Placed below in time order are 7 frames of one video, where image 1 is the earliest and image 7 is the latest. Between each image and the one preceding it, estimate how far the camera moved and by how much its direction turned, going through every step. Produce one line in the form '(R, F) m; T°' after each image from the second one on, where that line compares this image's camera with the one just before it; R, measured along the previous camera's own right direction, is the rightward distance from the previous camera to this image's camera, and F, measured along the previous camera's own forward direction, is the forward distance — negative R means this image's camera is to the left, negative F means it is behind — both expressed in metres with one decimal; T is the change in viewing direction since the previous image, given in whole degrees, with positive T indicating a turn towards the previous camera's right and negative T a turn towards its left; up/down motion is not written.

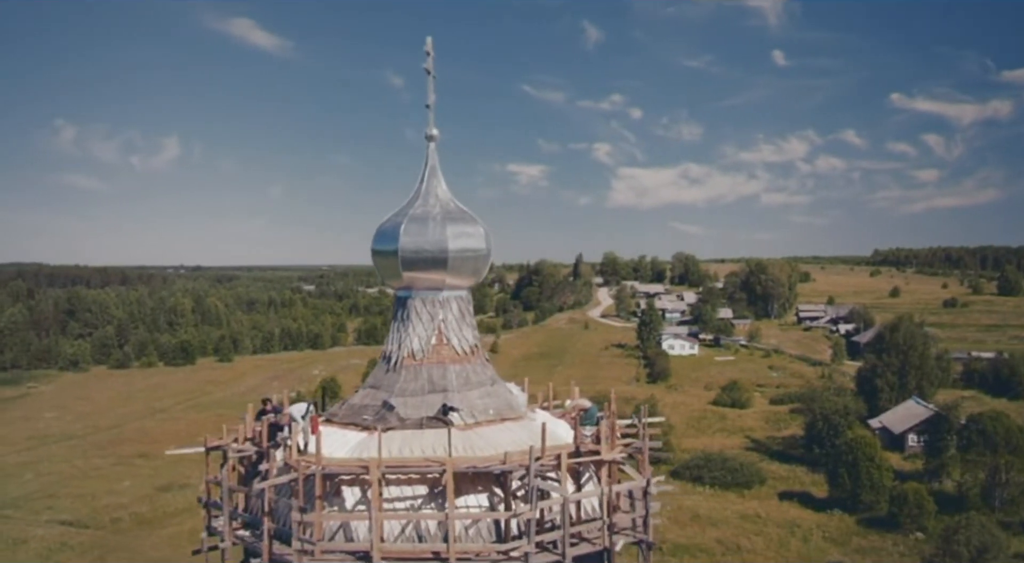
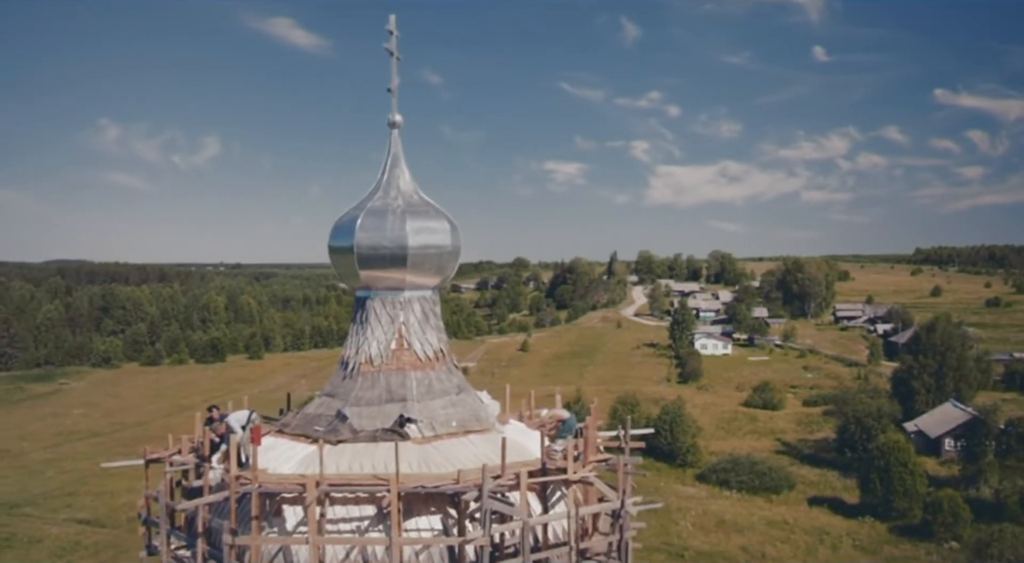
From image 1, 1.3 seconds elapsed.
(+0.5, +0.6) m; -2°
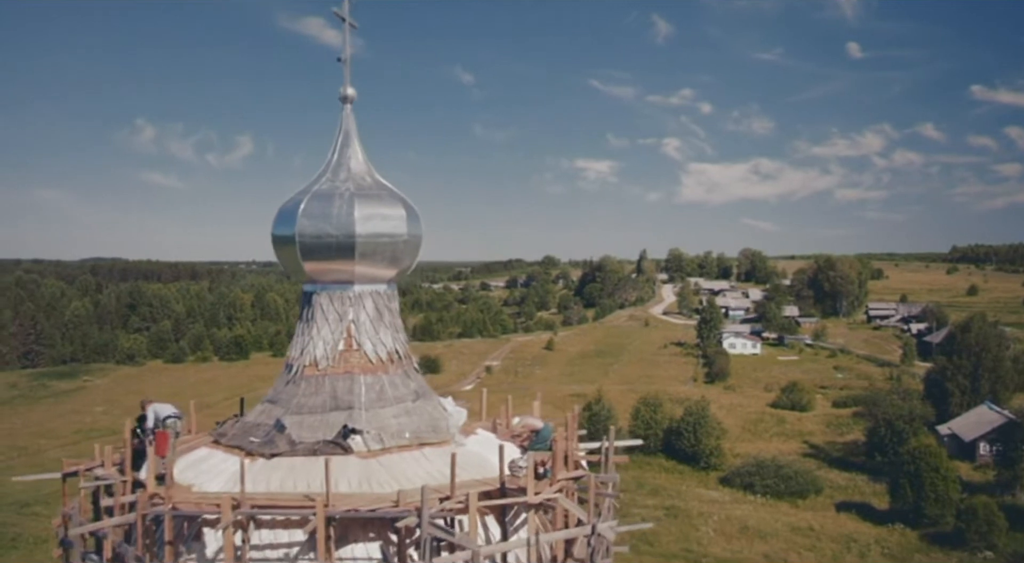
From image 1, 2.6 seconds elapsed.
(+0.4, +0.7) m; -2°
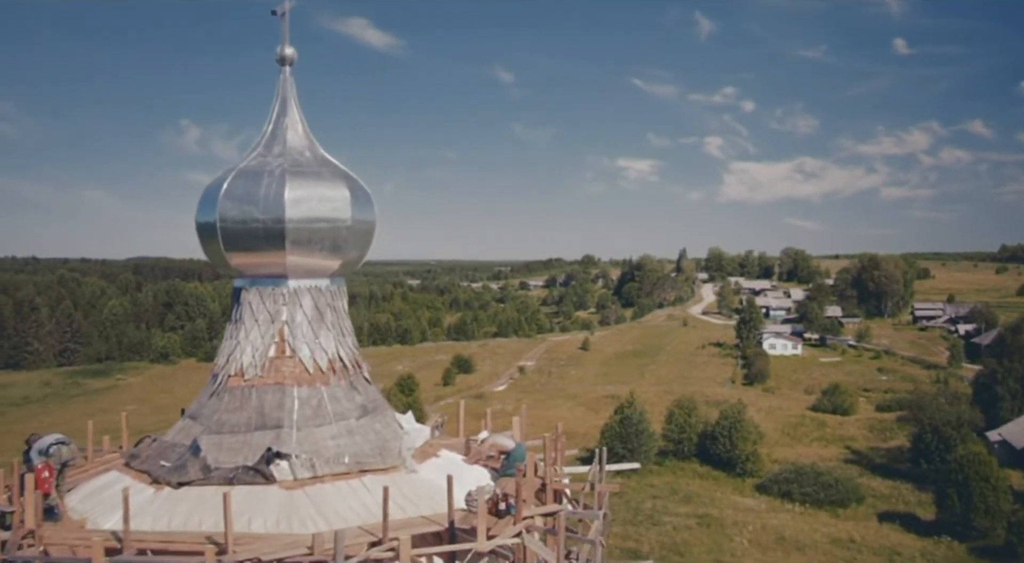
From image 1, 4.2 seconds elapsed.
(+0.4, +0.9) m; -3°
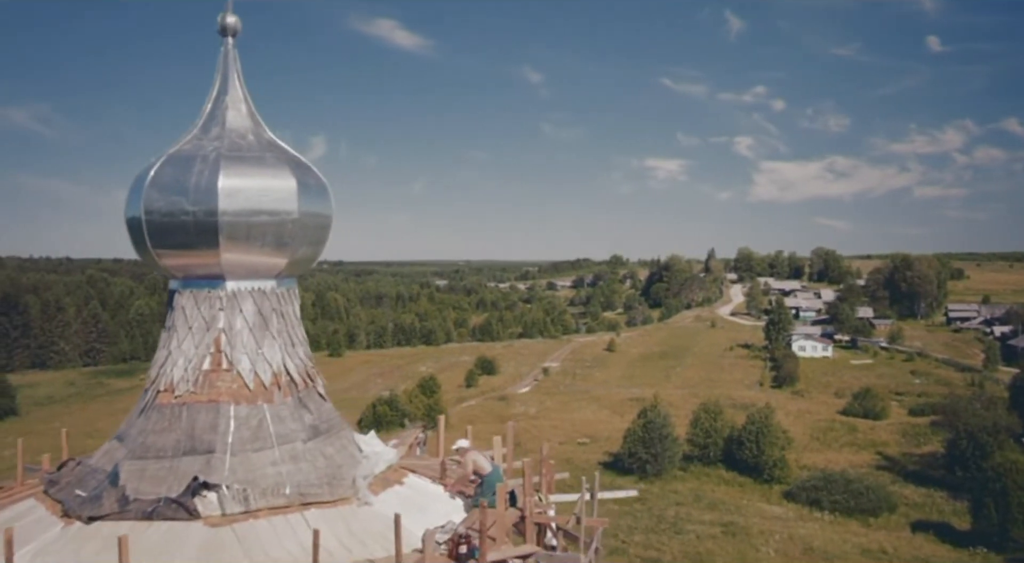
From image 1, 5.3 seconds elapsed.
(+0.3, +0.6) m; -2°
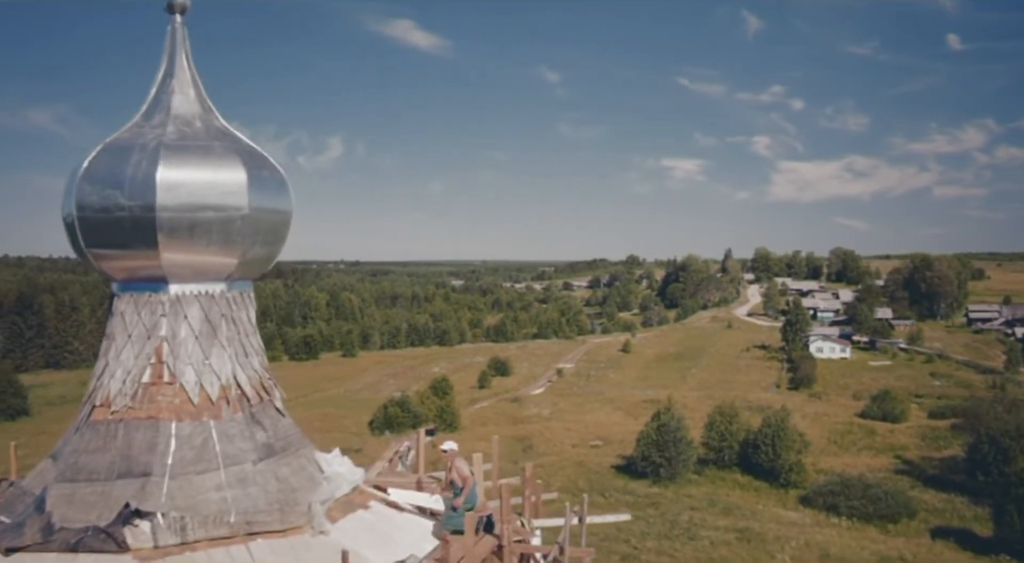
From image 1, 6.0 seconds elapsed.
(+0.2, +0.4) m; -1°
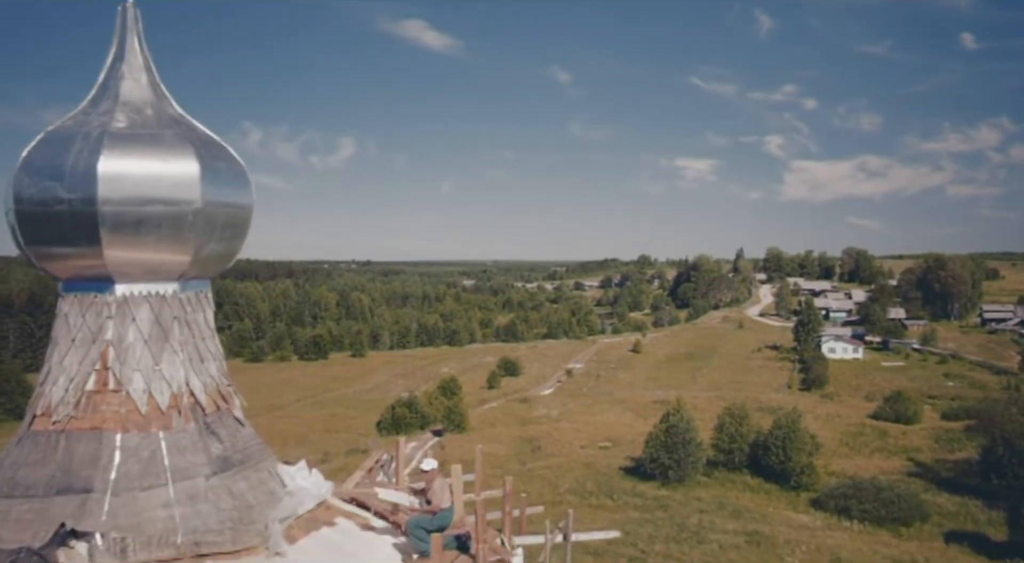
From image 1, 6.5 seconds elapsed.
(+0.1, +0.3) m; -1°
